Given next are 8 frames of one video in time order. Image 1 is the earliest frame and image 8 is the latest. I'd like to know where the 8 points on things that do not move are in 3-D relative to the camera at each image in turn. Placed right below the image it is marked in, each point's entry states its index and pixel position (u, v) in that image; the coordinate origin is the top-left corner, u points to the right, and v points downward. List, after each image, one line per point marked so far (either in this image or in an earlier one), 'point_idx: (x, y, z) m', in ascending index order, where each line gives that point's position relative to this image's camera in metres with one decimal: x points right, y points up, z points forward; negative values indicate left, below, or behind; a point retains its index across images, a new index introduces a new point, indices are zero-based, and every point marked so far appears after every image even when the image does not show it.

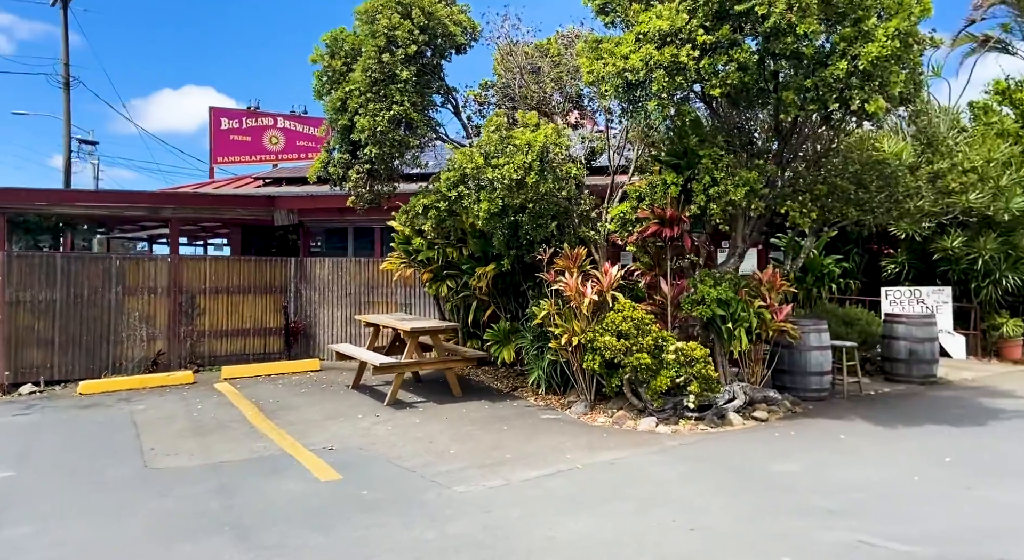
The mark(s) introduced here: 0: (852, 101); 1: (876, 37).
0: (+3.4, +1.8, +7.5) m
1: (+3.5, +2.3, +7.2) m
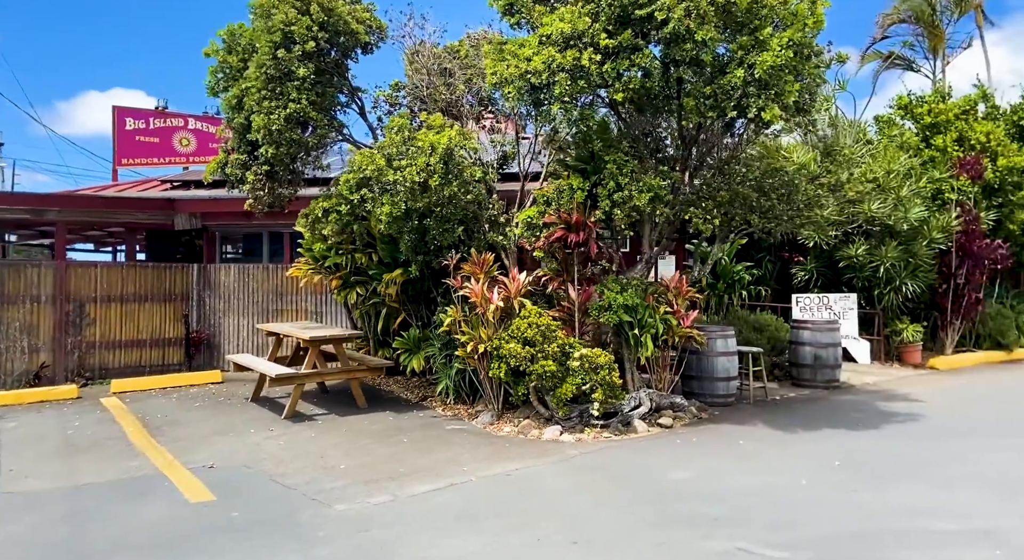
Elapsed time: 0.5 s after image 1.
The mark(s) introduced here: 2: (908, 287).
0: (+2.4, +1.7, +7.6) m
1: (+2.5, +2.3, +7.3) m
2: (+7.2, -0.1, +13.5) m
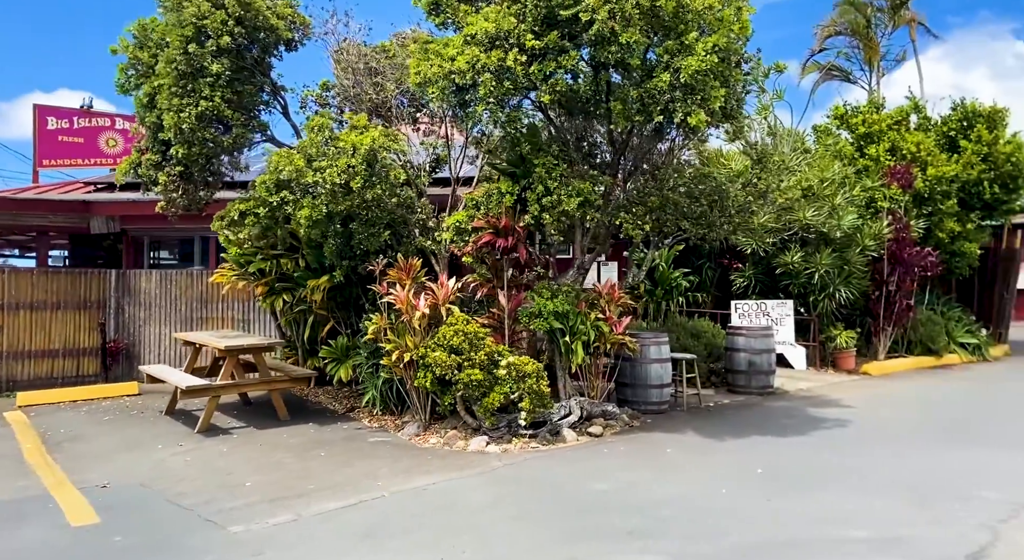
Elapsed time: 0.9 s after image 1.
0: (+1.6, +1.7, +7.5) m
1: (+1.8, +2.2, +7.3) m
2: (+6.0, -0.3, +13.7) m
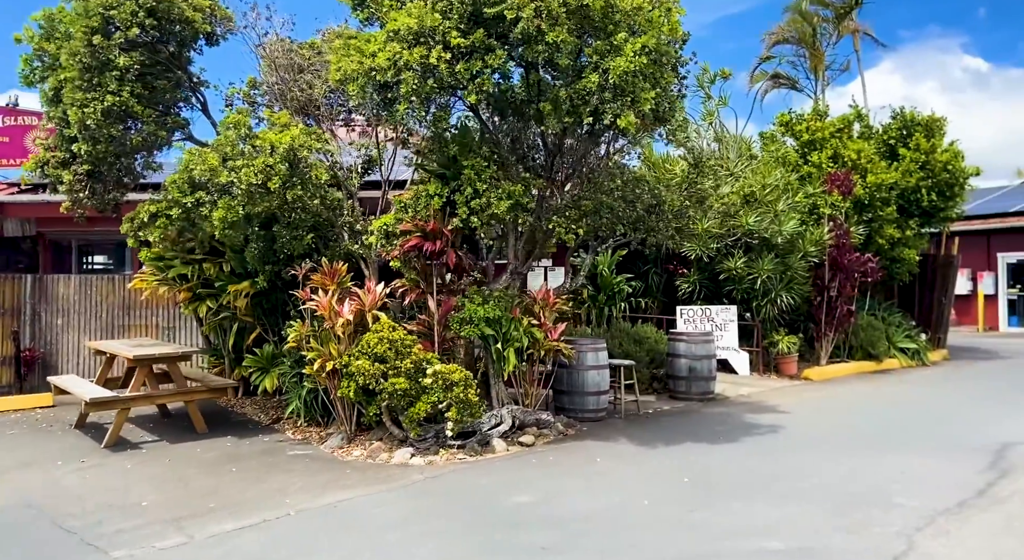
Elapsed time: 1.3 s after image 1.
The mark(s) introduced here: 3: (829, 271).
0: (+0.9, +1.6, +7.3) m
1: (+1.1, +2.2, +7.1) m
2: (+5.0, -0.4, +13.8) m
3: (+6.1, +0.2, +14.4) m
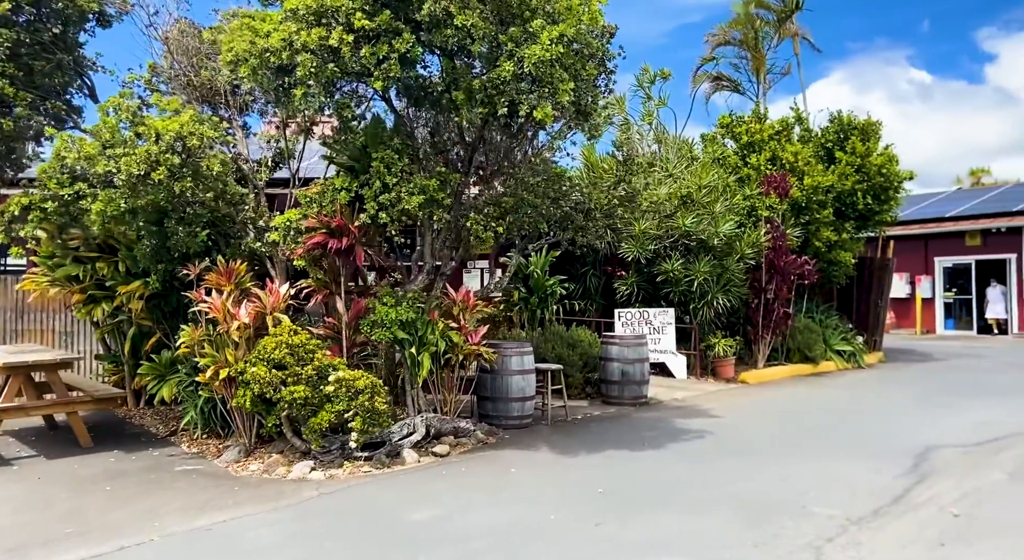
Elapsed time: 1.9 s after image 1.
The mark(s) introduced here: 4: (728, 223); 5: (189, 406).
0: (+0.1, +1.6, +6.9) m
1: (+0.3, +2.2, +6.7) m
2: (+3.8, -0.4, +13.6) m
3: (+4.9, +0.1, +14.3) m
4: (+4.0, +1.1, +13.8) m
5: (-3.3, -1.3, +7.6) m
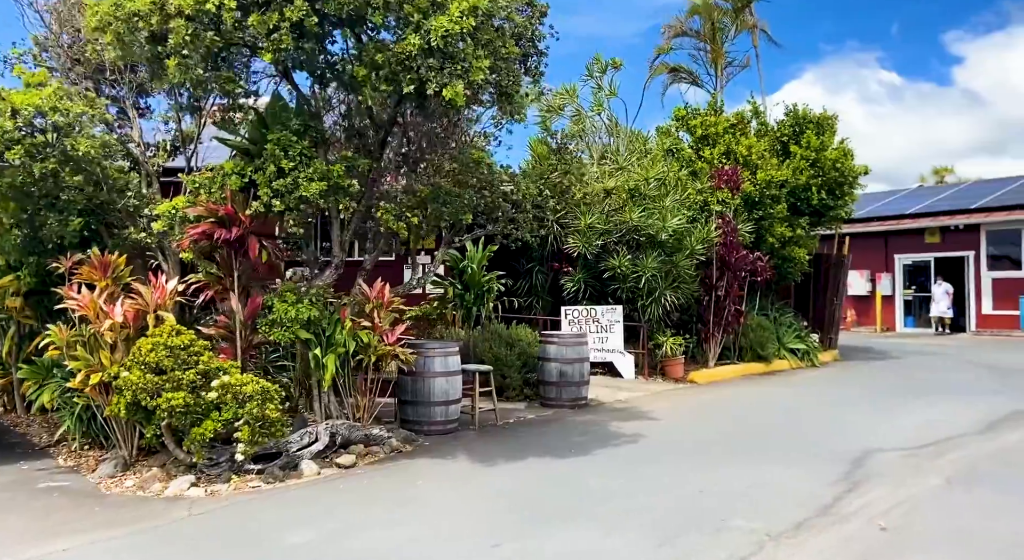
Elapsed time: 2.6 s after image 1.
0: (-0.7, +1.7, +6.3) m
1: (-0.5, +2.2, +6.1) m
2: (+2.7, -0.3, +13.1) m
3: (+3.8, +0.2, +13.8) m
4: (+3.0, +1.1, +13.3) m
5: (-4.1, -1.2, +6.9) m
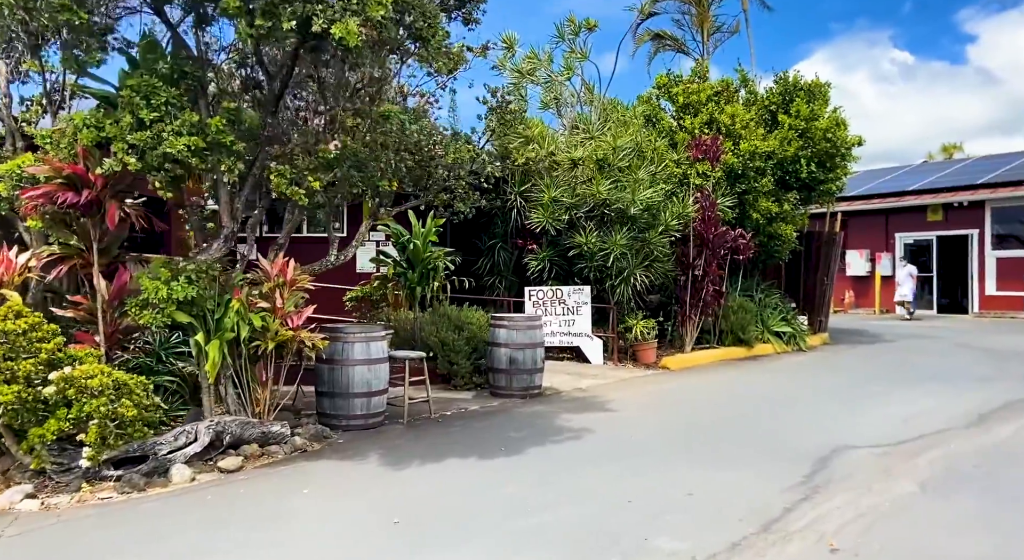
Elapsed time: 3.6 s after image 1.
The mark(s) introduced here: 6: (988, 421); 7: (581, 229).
0: (-1.4, +1.9, +5.3) m
1: (-1.2, +2.4, +5.1) m
2: (+2.1, 0.0, +12.1) m
3: (+3.1, +0.6, +12.8) m
4: (+2.3, +1.5, +12.3) m
5: (-4.8, -1.0, +6.0) m
6: (+5.3, -1.6, +8.2) m
7: (+1.2, +0.9, +12.3) m
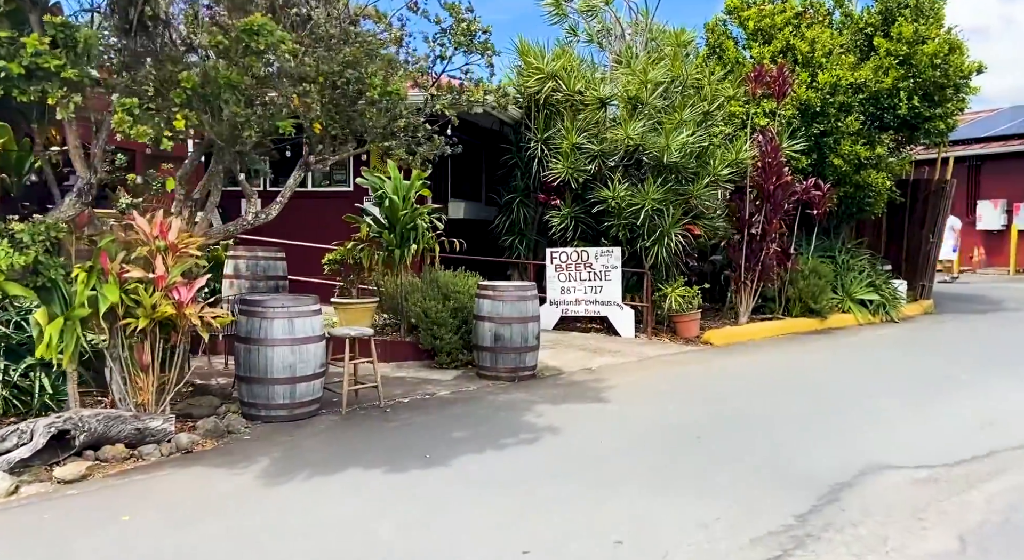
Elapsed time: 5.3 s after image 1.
0: (-2.2, +2.0, +4.0) m
1: (-2.0, +2.5, +3.7) m
2: (+2.3, +0.6, +10.3) m
3: (+3.5, +1.2, +10.8) m
4: (+2.5, +2.0, +10.4) m
5: (-5.4, -0.8, +5.4) m
6: (+4.9, -1.3, +6.1) m
7: (+1.5, +1.4, +10.6) m
